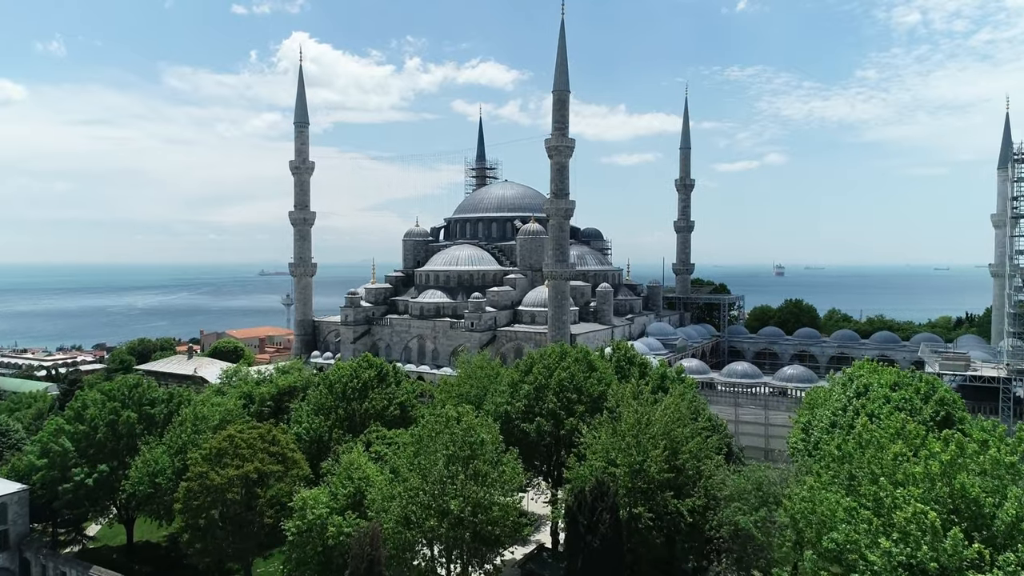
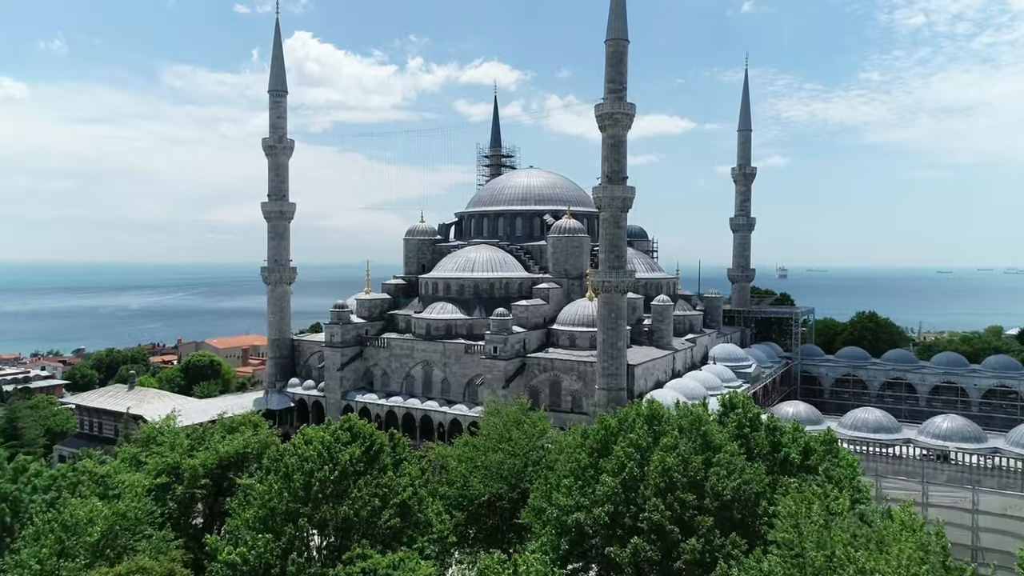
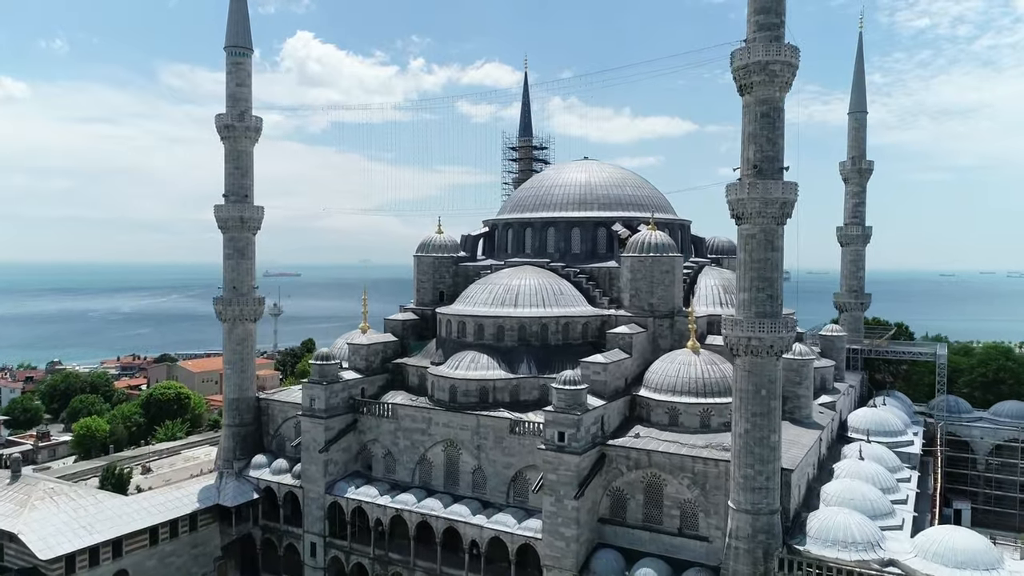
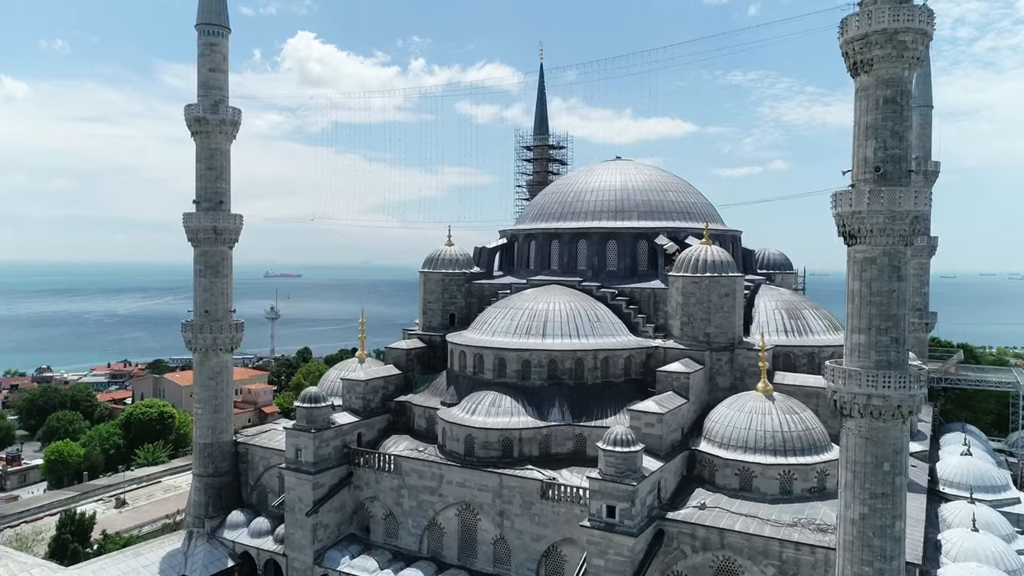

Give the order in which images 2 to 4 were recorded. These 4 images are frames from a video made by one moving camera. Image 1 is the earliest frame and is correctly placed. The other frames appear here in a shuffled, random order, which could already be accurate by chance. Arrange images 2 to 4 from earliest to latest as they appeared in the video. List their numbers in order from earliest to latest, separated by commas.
2, 3, 4
